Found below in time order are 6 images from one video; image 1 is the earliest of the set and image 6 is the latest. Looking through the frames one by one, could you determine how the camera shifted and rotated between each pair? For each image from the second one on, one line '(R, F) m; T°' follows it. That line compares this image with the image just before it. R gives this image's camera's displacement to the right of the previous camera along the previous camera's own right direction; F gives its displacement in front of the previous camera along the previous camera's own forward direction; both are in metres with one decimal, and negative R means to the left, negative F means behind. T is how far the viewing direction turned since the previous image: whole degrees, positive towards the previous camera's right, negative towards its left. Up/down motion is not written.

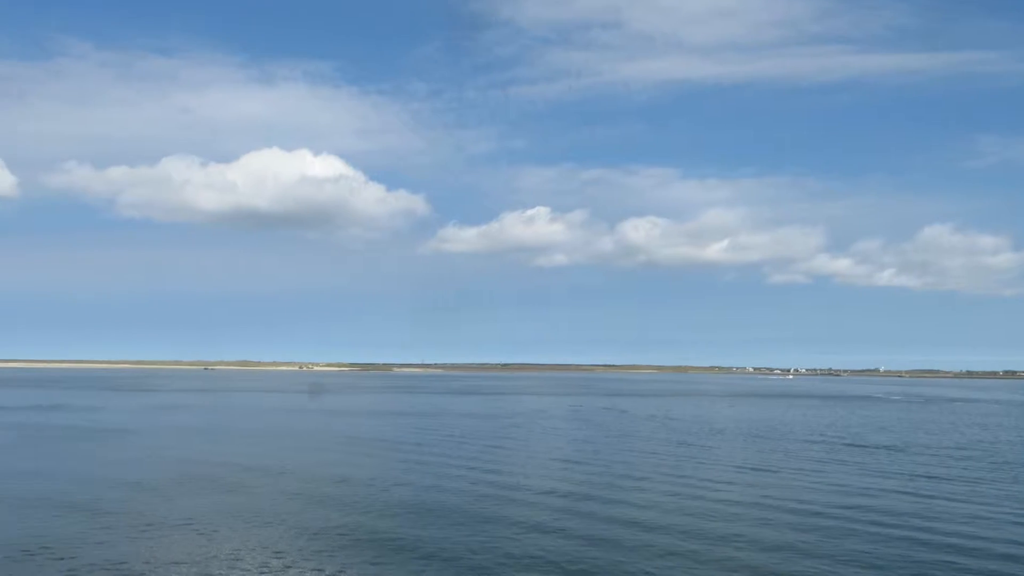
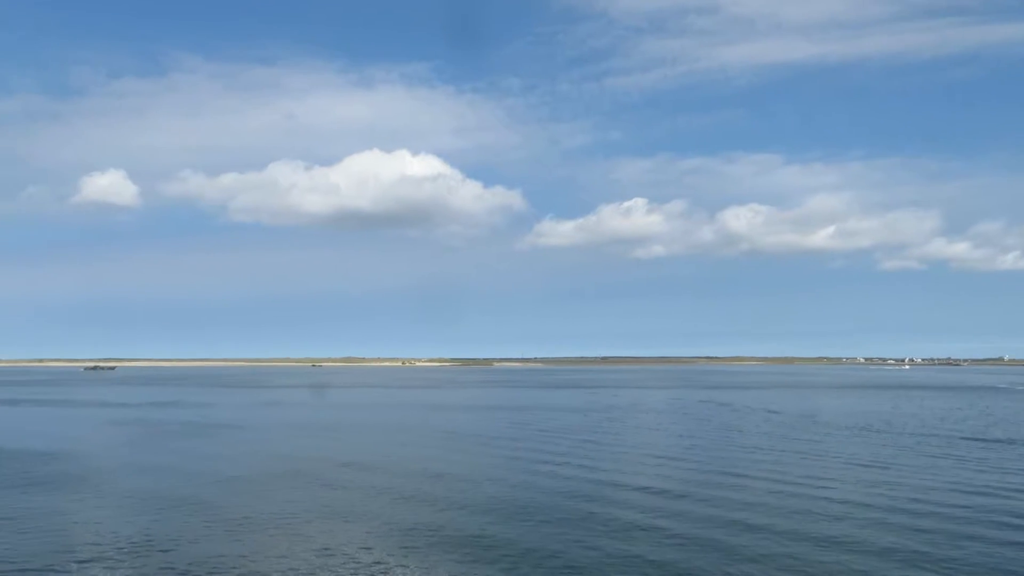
(+0.6, +1.0) m; -7°
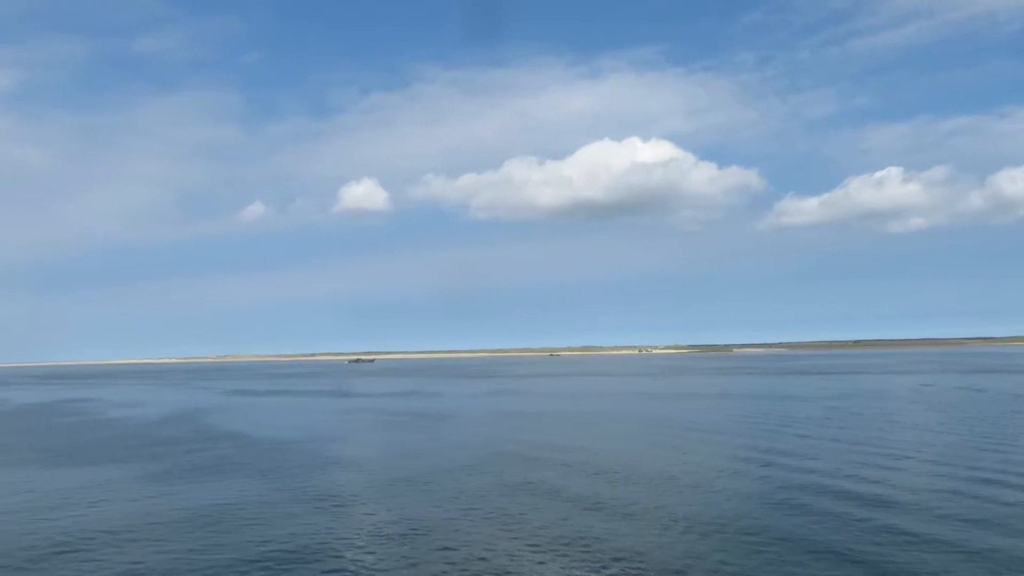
(+2.1, +3.3) m; -16°
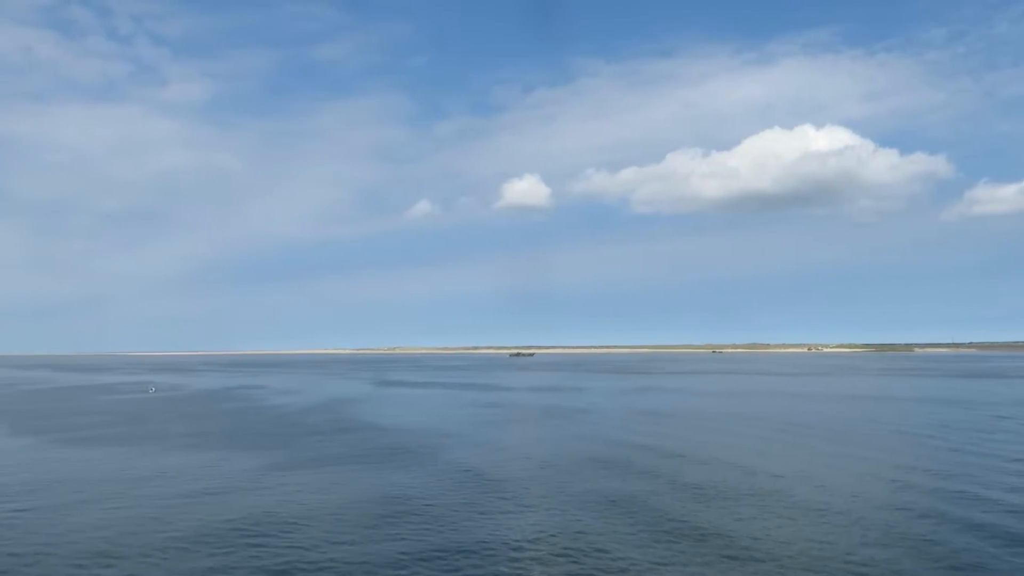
(+2.6, +2.3) m; -11°
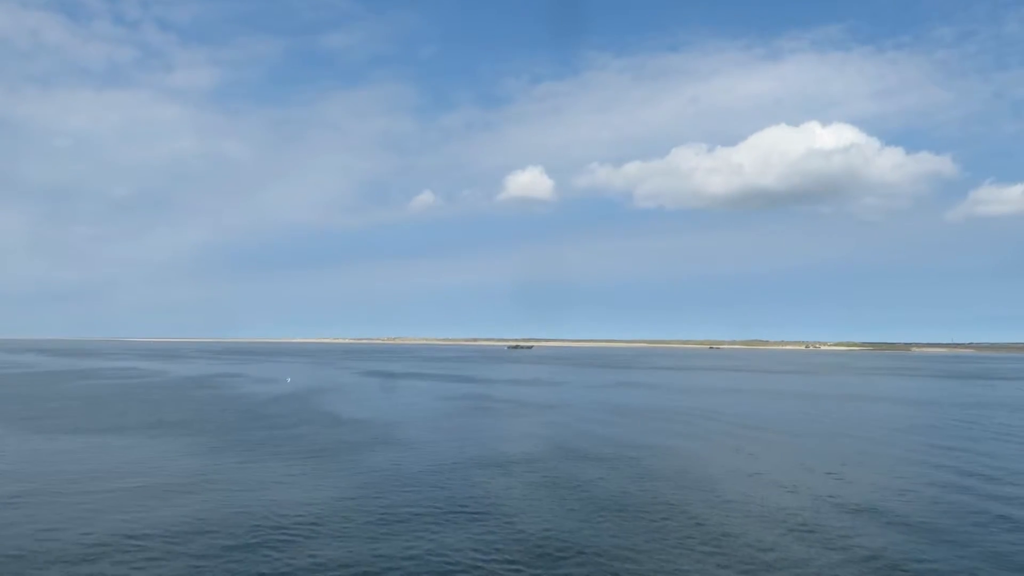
(+3.3, +1.7) m; 0°
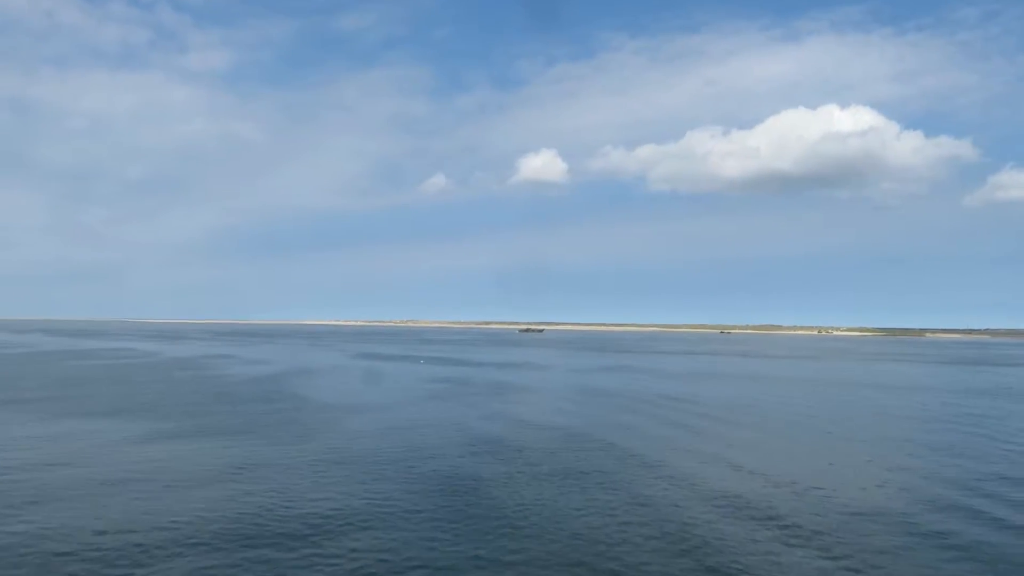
(+3.4, +2.4) m; -1°
